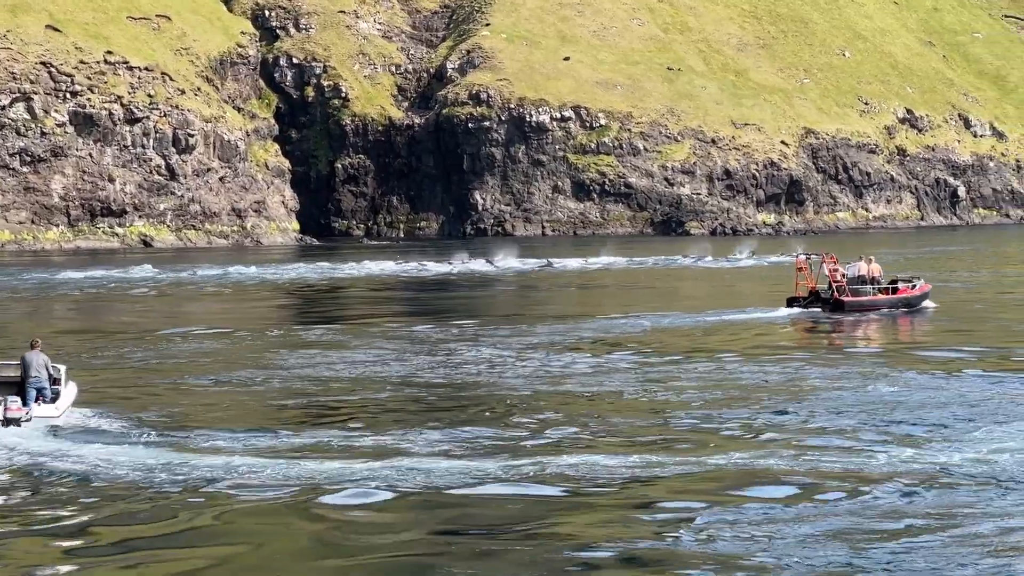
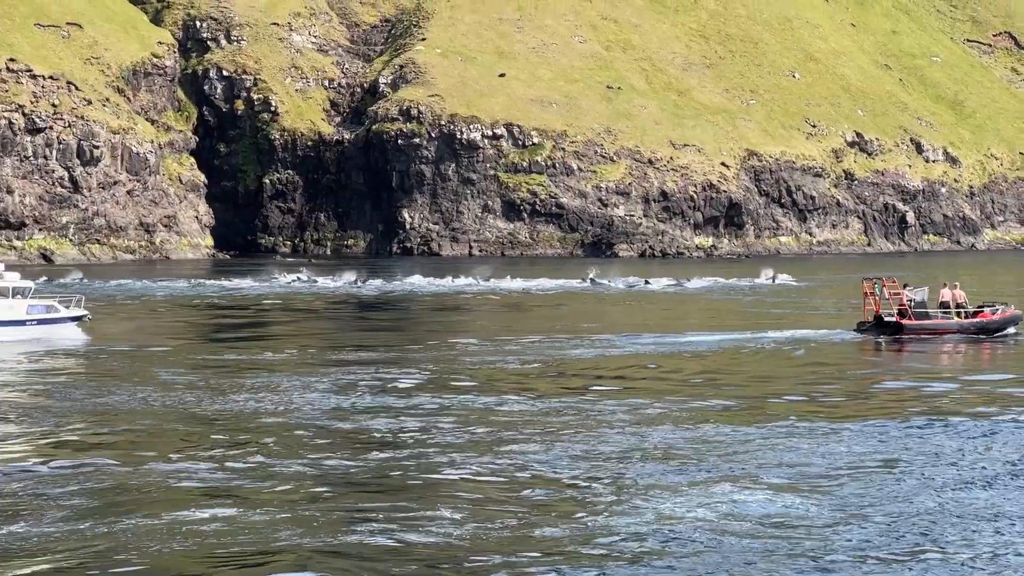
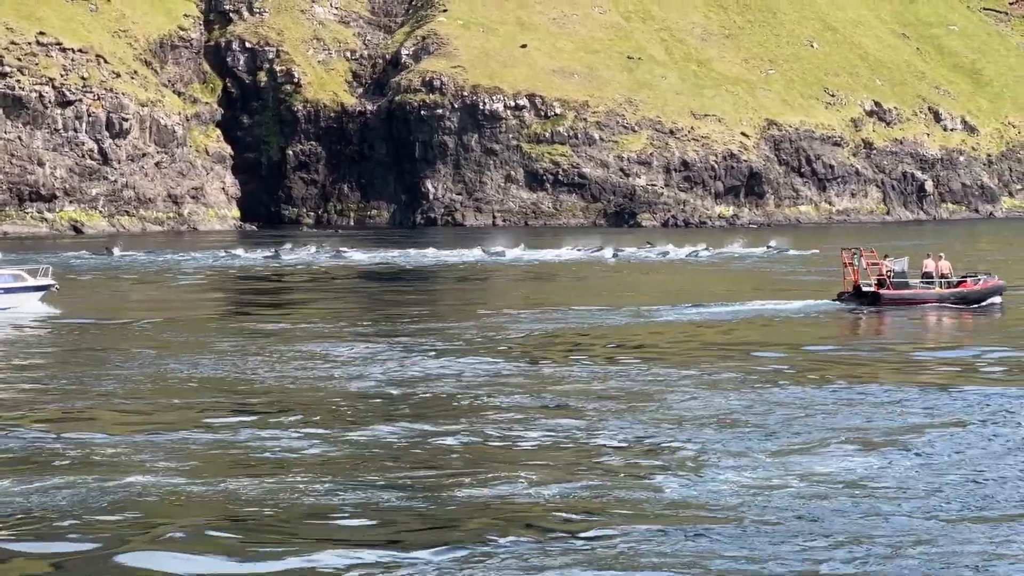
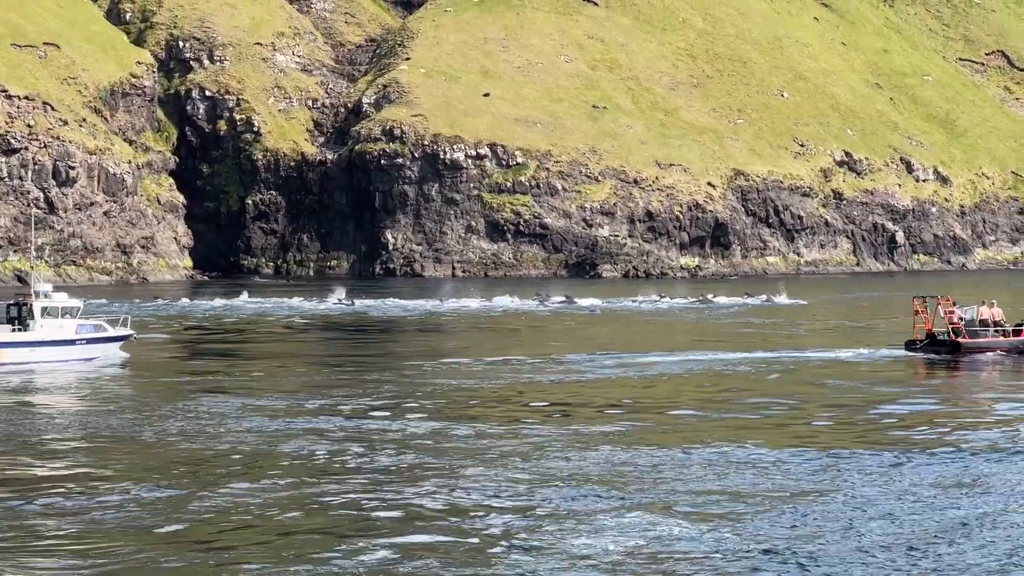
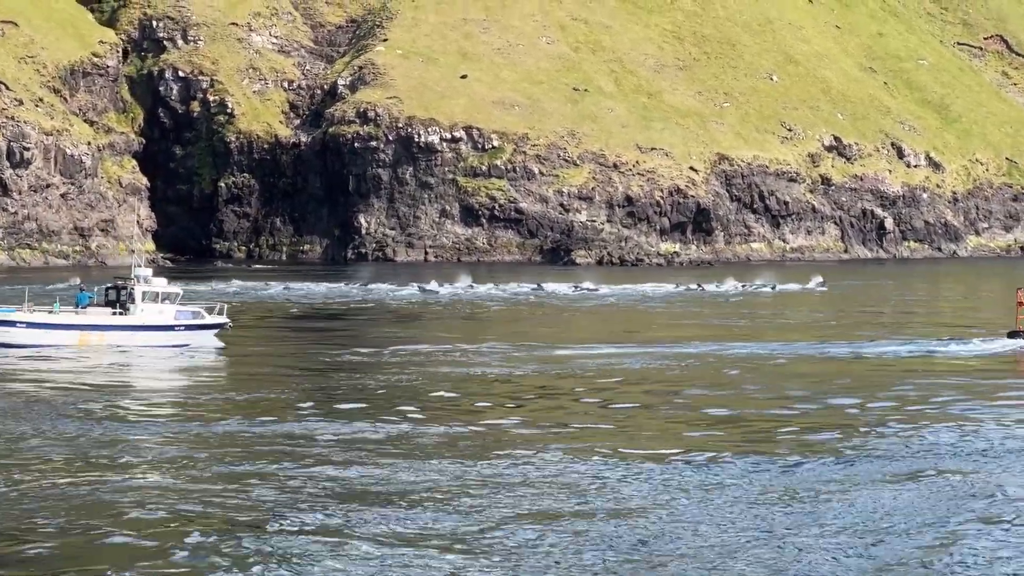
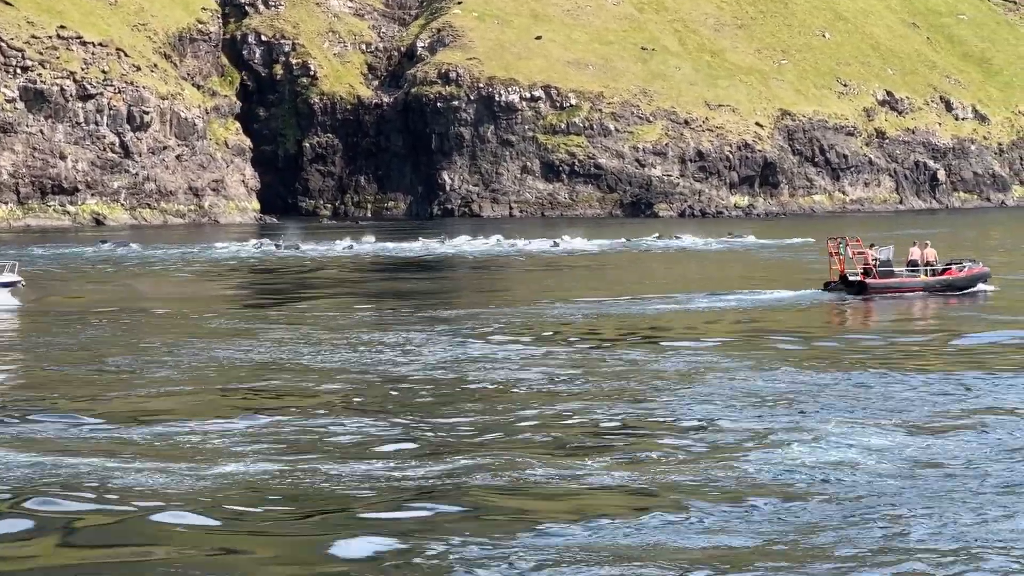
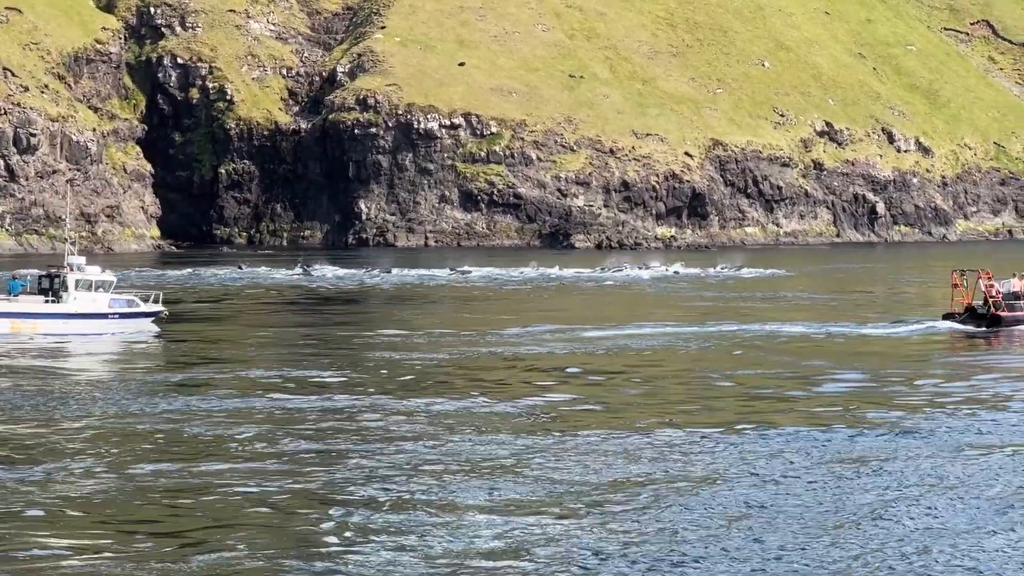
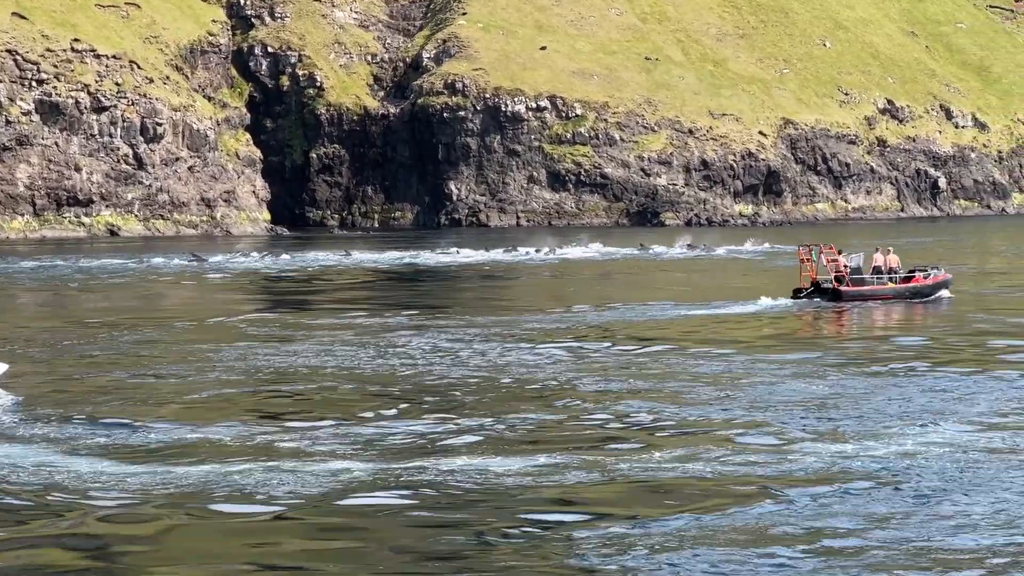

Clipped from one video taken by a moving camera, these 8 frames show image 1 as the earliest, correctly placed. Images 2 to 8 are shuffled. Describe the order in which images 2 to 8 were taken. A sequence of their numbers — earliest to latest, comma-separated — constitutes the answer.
8, 6, 3, 2, 4, 7, 5
